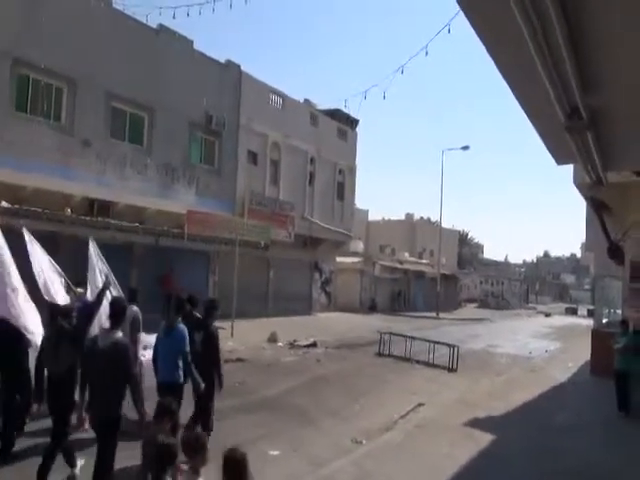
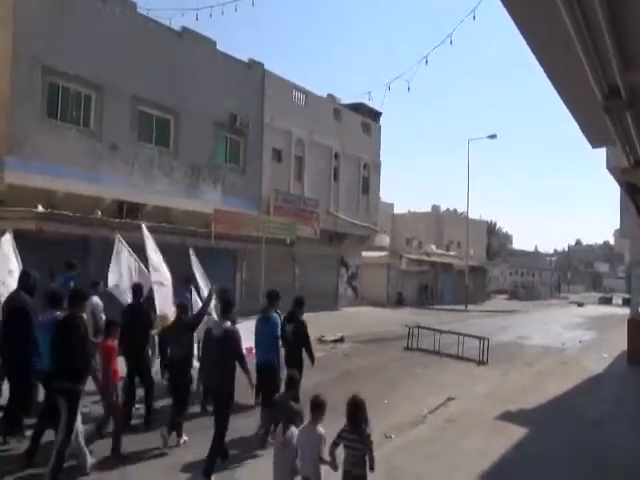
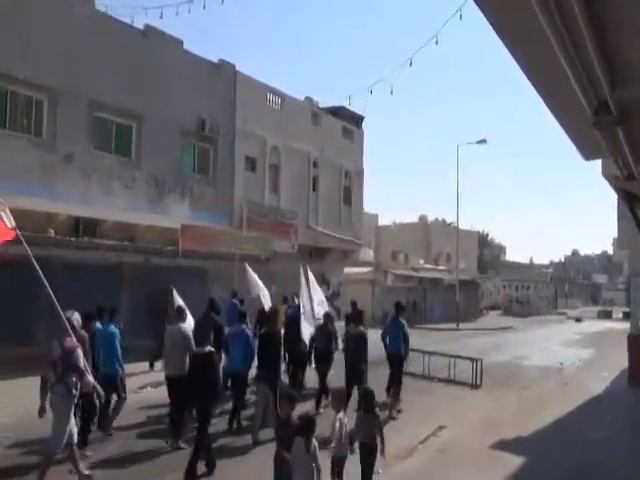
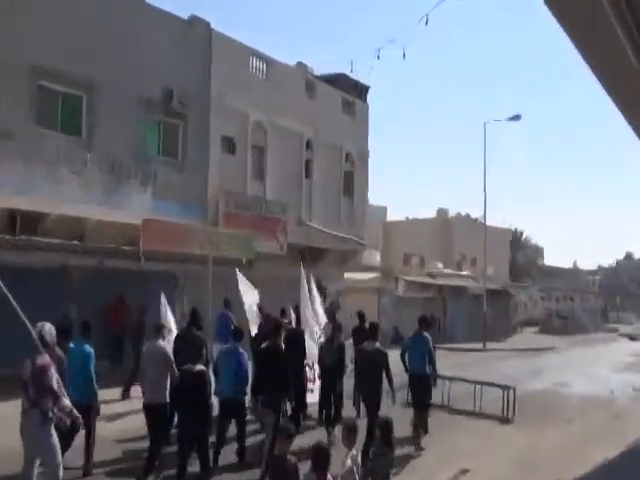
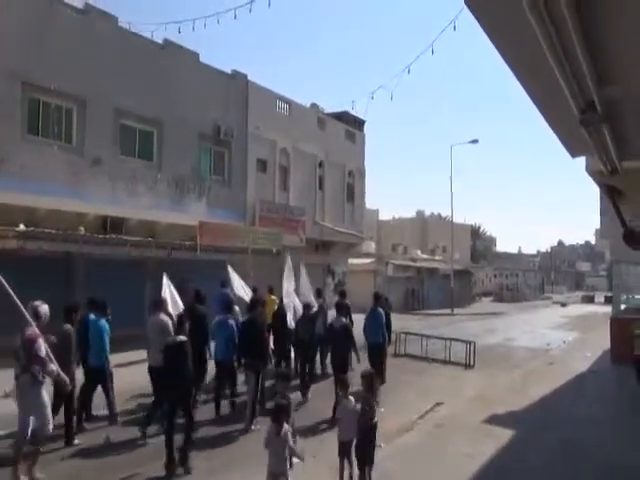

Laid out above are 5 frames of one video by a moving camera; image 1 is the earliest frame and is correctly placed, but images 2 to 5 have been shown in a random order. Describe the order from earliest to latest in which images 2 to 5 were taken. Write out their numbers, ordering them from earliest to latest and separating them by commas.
2, 5, 3, 4
